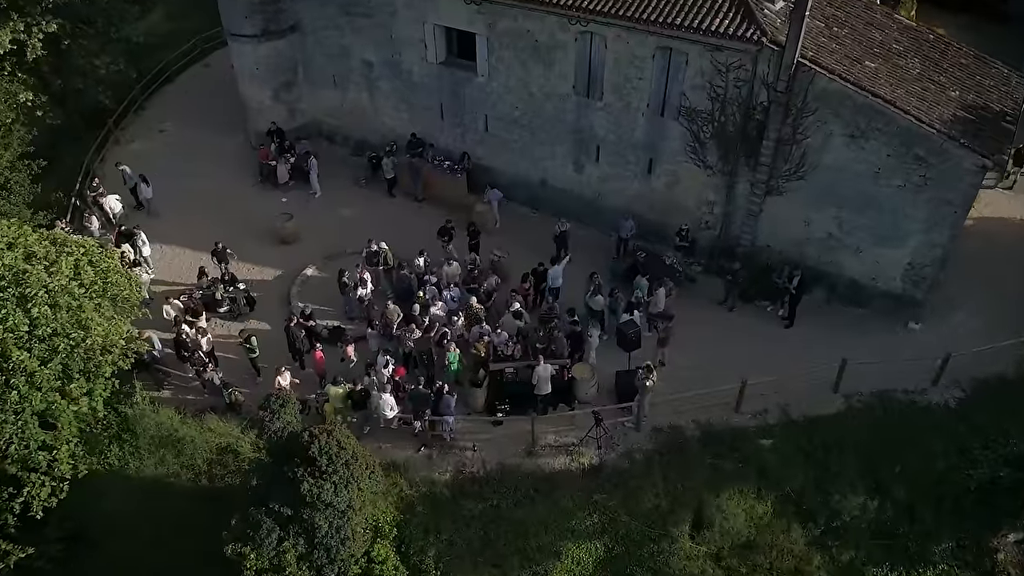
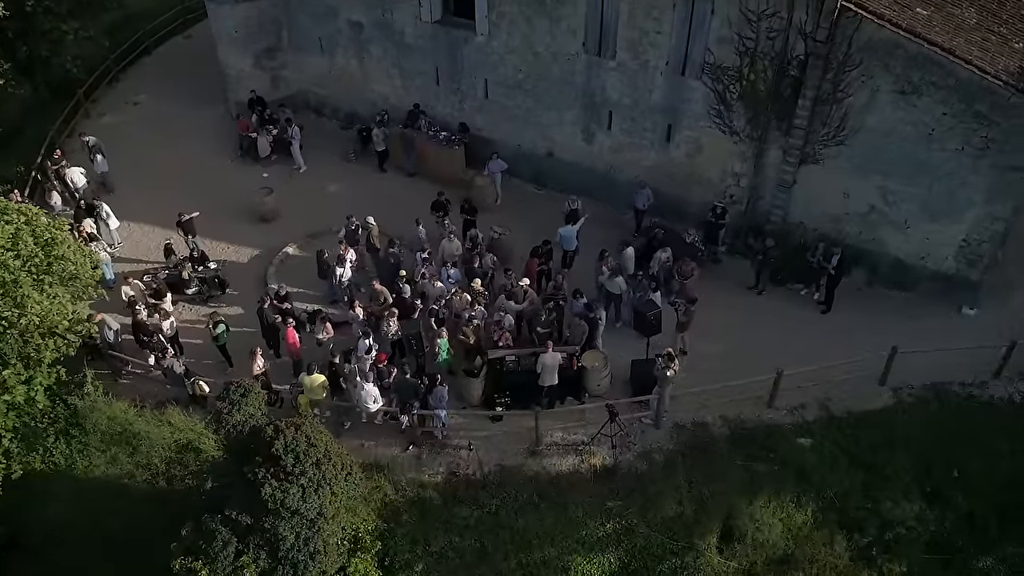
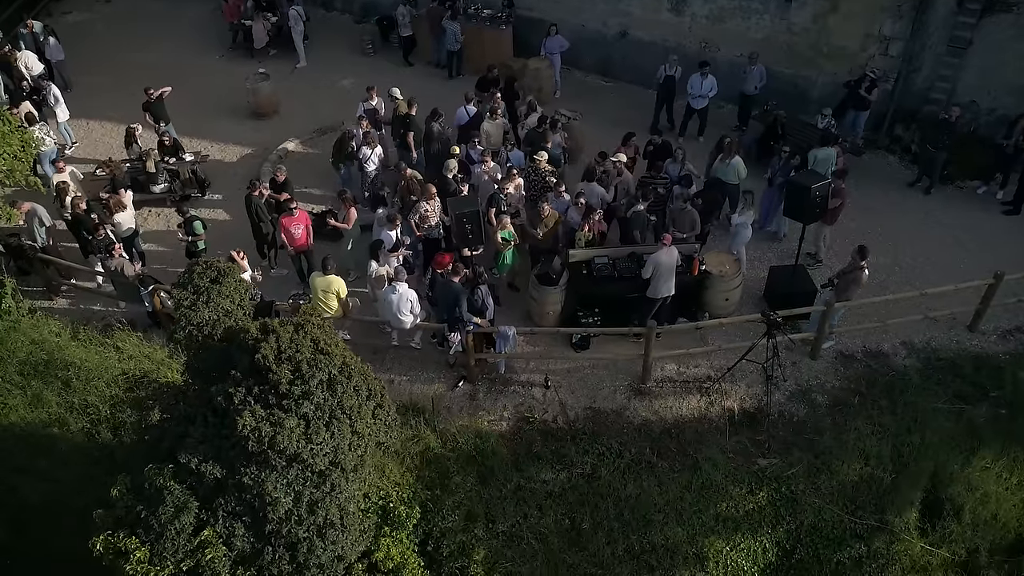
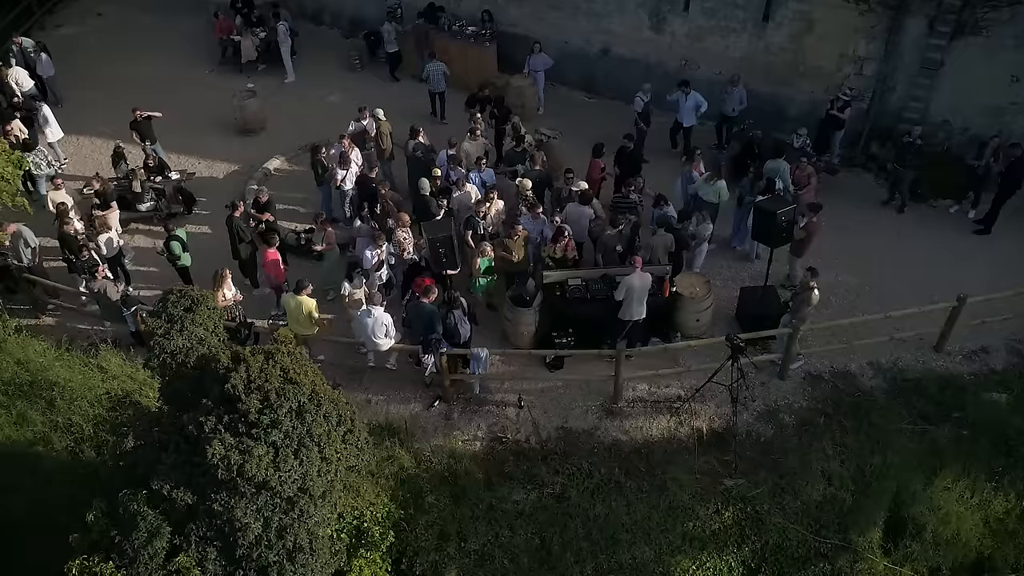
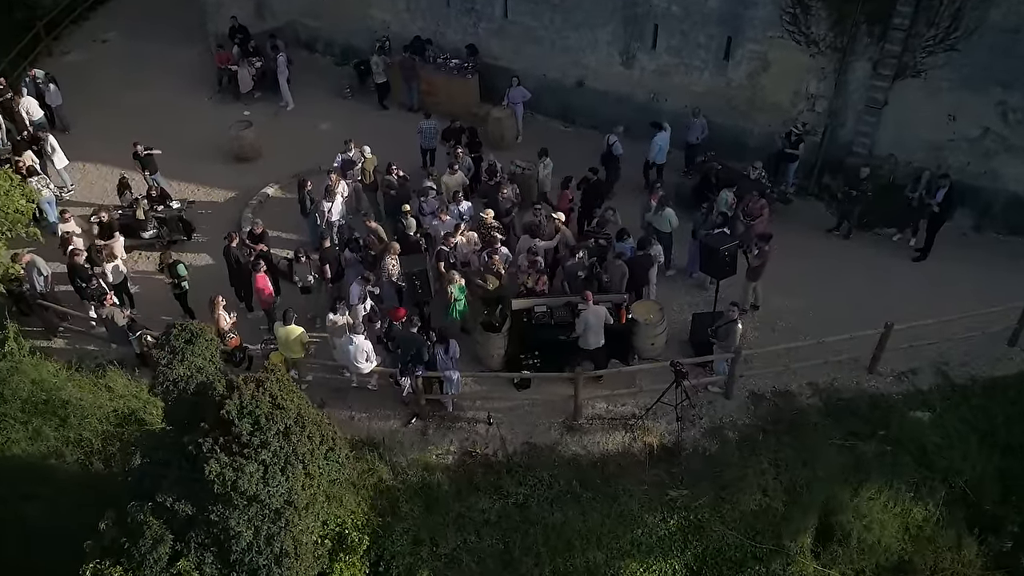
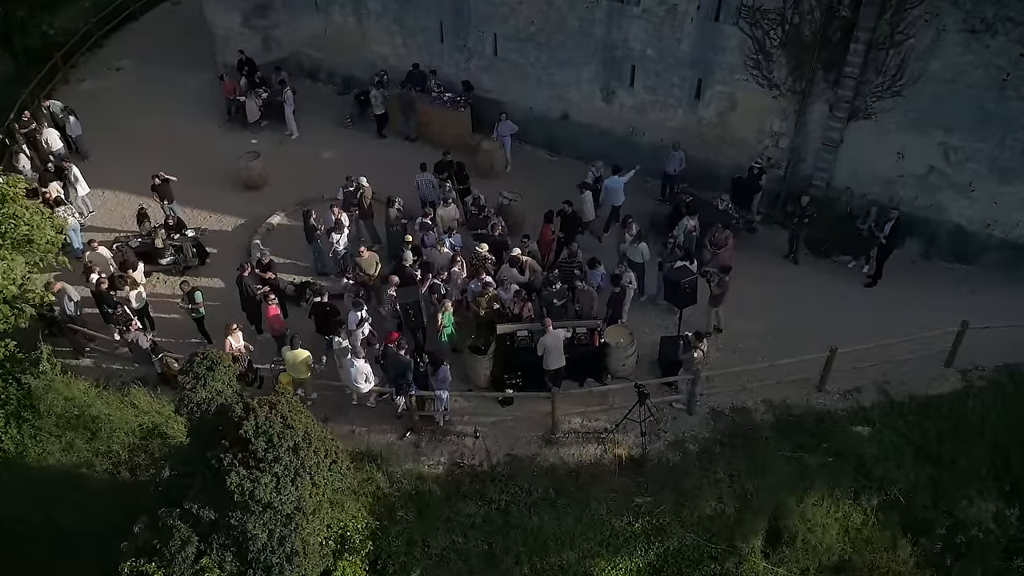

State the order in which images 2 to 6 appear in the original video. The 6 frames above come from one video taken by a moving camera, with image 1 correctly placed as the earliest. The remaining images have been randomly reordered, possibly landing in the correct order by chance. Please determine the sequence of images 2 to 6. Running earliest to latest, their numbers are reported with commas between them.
2, 6, 5, 4, 3
